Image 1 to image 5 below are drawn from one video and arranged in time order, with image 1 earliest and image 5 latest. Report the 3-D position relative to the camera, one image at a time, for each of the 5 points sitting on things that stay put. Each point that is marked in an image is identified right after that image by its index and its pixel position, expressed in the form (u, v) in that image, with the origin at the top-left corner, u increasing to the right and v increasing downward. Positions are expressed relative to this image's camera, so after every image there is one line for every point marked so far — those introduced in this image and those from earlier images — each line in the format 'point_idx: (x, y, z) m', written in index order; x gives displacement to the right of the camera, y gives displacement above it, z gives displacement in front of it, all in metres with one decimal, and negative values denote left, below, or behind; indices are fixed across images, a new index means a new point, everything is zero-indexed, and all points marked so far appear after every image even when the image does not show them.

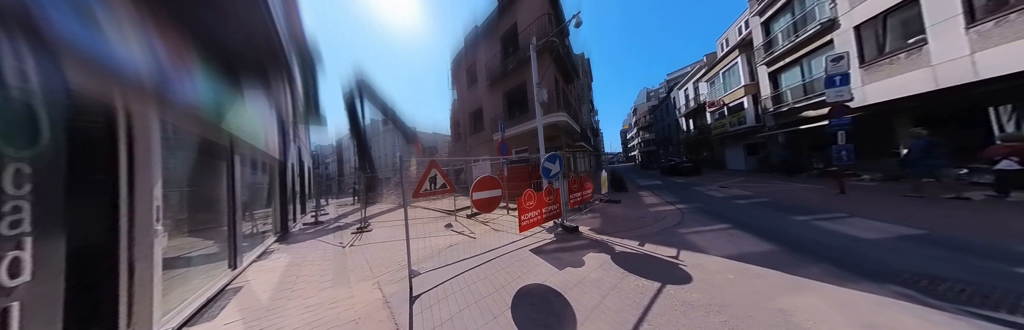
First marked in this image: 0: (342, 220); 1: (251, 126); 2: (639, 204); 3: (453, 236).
0: (-8.9, -2.8, +9.4) m
1: (-6.8, +1.0, +4.9) m
2: (+4.7, -1.5, +6.8) m
3: (-1.6, -1.9, +4.9) m
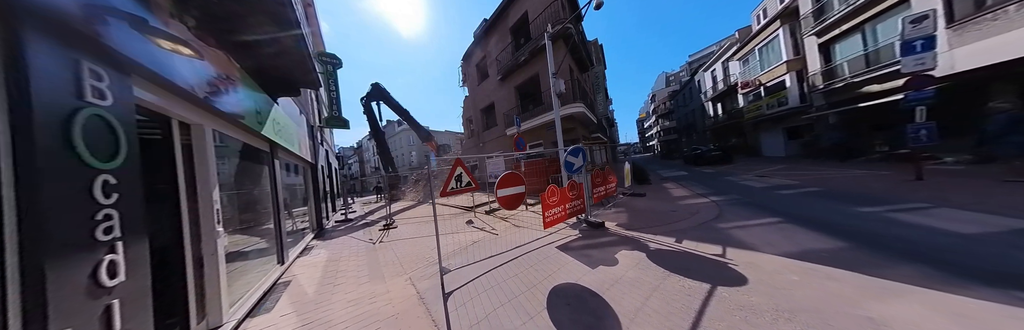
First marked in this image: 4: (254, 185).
0: (-8.0, -2.8, +10.0) m
1: (-6.3, +0.9, +5.2) m
2: (+5.4, -1.1, +6.4) m
3: (-1.0, -1.9, +4.9) m
4: (-5.1, -0.4, +3.7) m
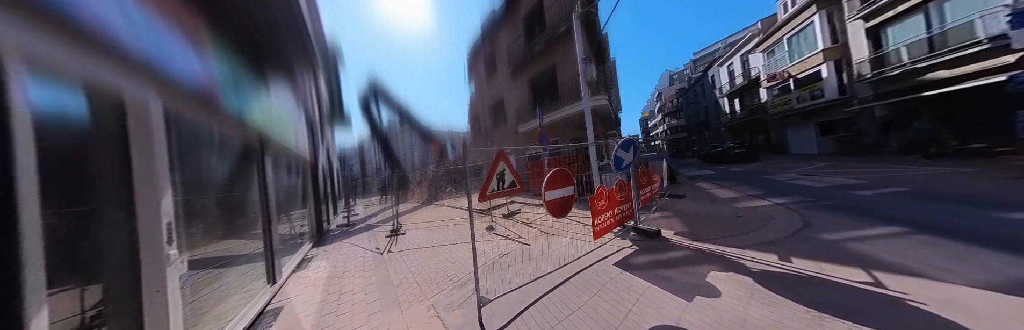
0: (-7.2, -2.8, +9.3) m
1: (-5.6, +0.9, +4.5) m
2: (+6.1, -1.0, +5.6) m
3: (-0.2, -1.8, +4.2) m
4: (-4.4, -0.4, +3.0) m
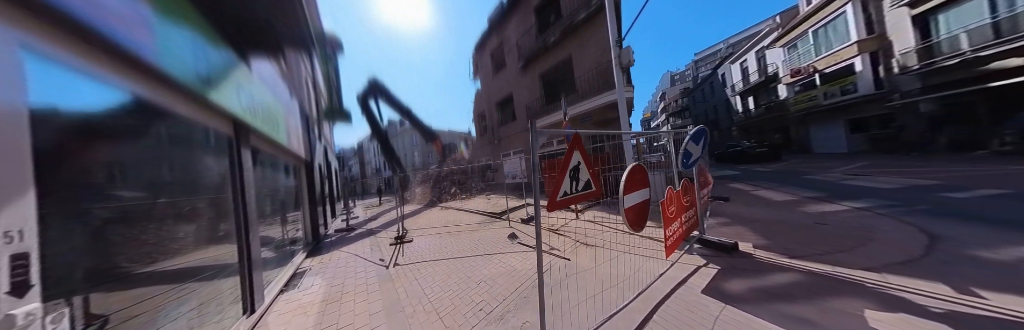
0: (-6.6, -2.8, +8.6) m
1: (-4.9, +1.0, +3.8) m
2: (+6.8, -1.0, +4.9) m
3: (+0.4, -1.7, +3.5) m
4: (-3.7, -0.3, +2.3) m
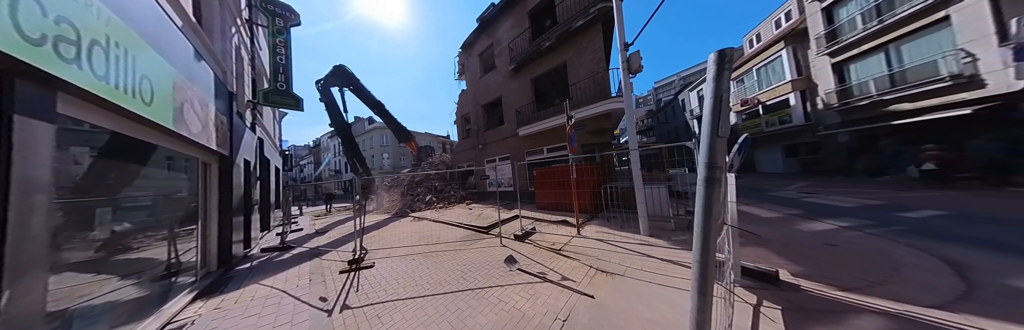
0: (-7.2, -2.8, +6.8) m
1: (-4.8, +1.1, +2.5) m
2: (+6.6, -1.4, +5.0) m
3: (+0.5, -1.8, +2.7) m
4: (-3.4, -0.2, +1.0) m
